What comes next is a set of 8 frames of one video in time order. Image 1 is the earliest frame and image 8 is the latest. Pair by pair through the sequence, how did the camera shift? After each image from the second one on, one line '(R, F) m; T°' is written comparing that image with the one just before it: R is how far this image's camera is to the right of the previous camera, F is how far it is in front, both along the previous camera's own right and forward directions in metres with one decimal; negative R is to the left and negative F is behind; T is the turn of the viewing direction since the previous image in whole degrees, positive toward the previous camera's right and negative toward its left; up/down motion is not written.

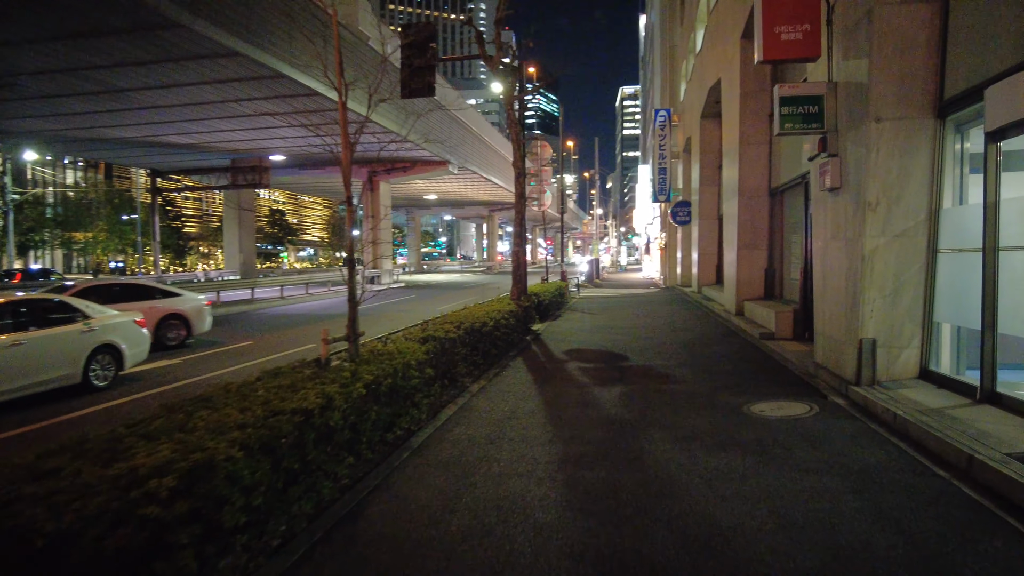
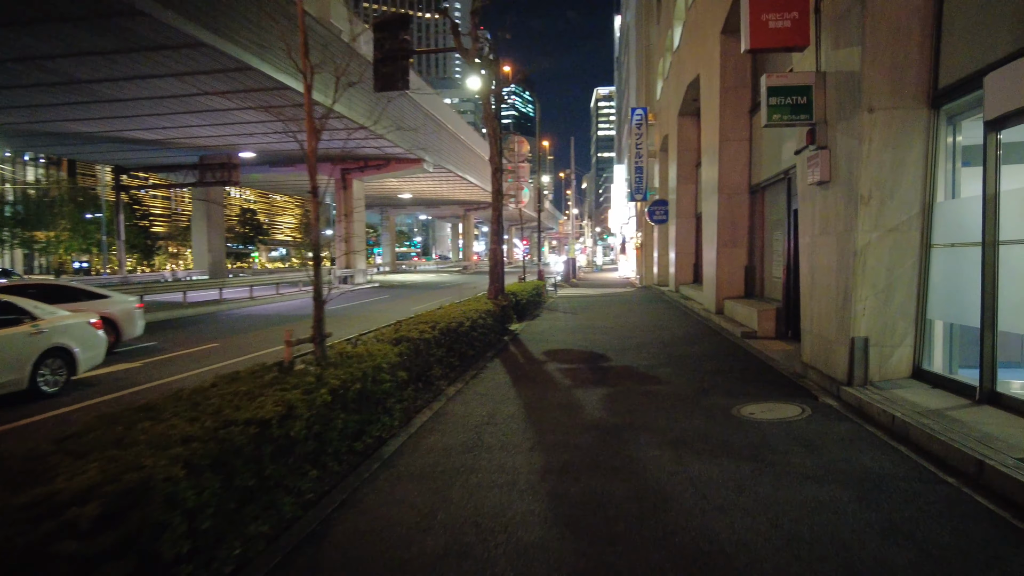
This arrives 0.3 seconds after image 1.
(0.0, +0.3) m; +2°
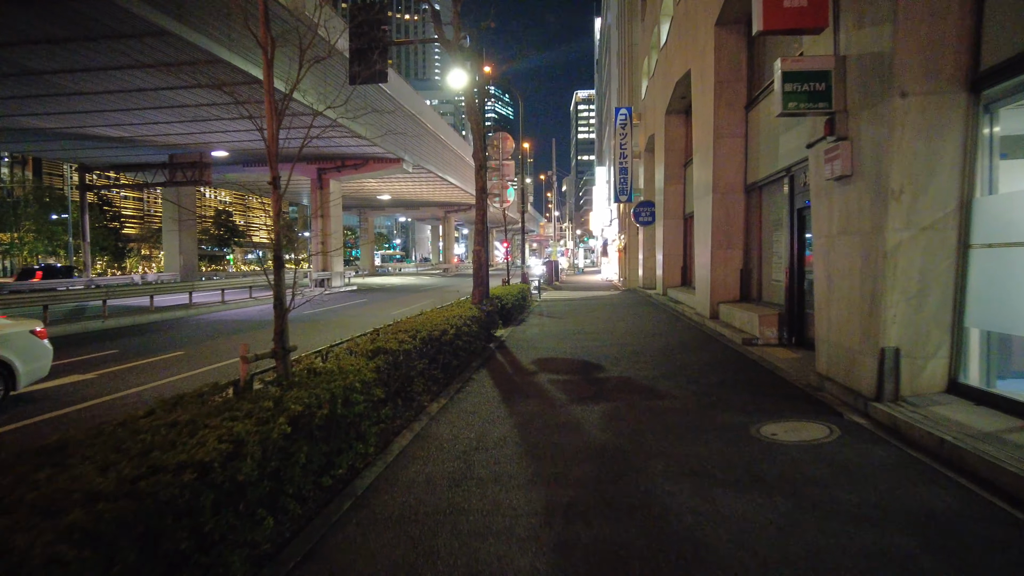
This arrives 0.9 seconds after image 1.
(-0.1, +0.7) m; +2°
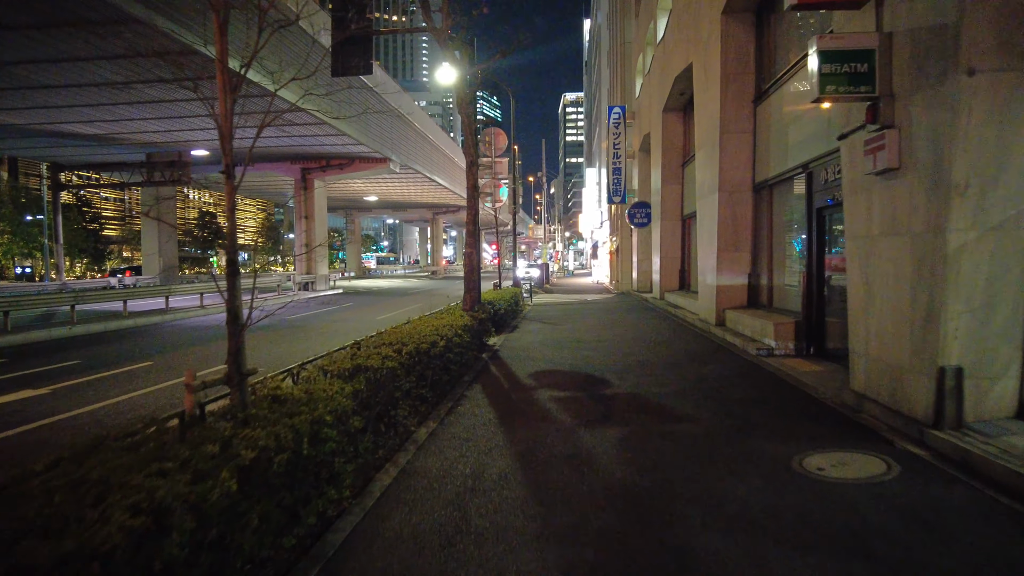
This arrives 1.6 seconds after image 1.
(-0.1, +0.8) m; +1°
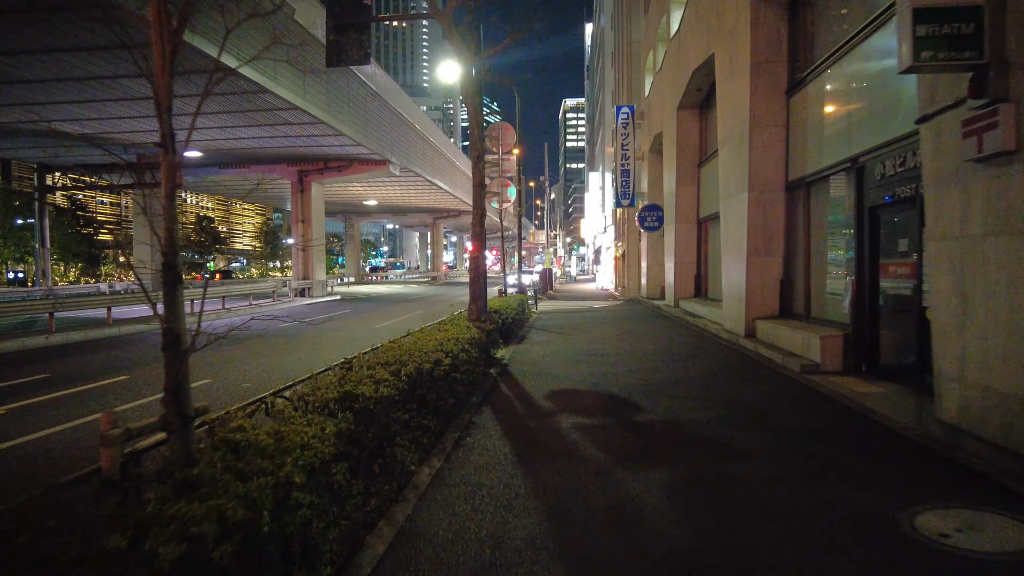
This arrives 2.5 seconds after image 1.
(-0.2, +1.0) m; 0°
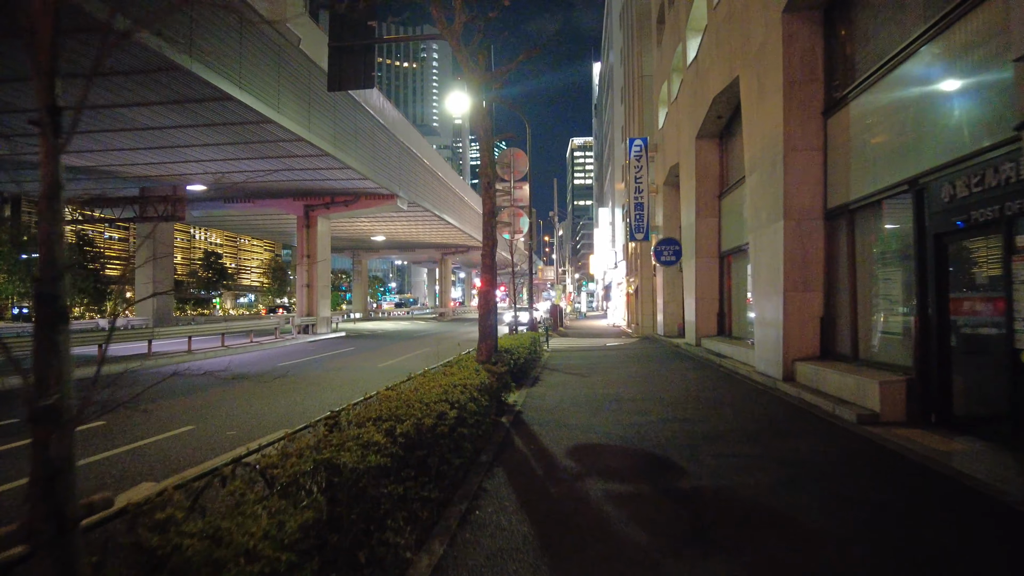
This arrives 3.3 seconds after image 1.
(-0.1, +0.9) m; -1°
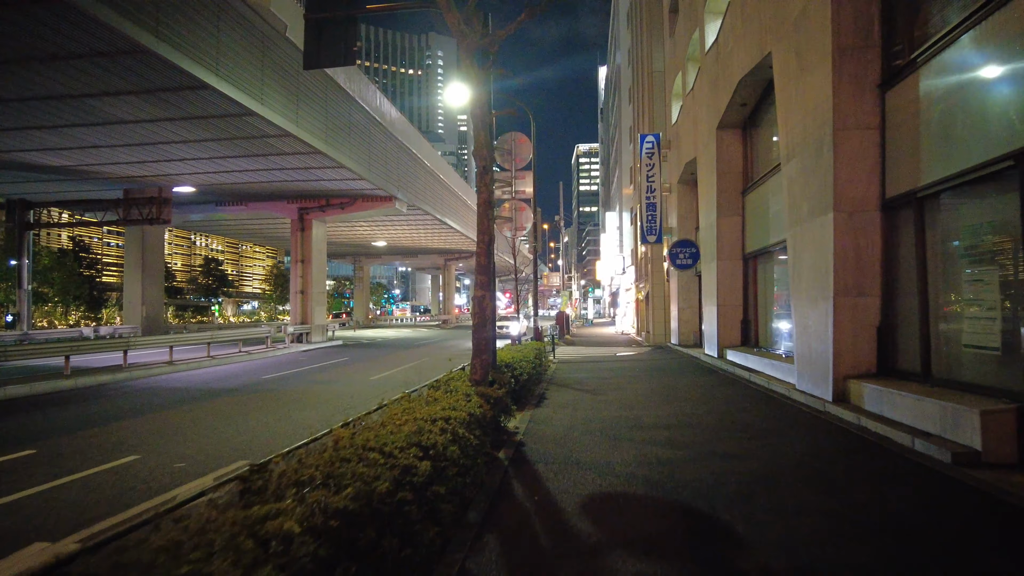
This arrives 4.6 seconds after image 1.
(+0.1, +1.5) m; 0°
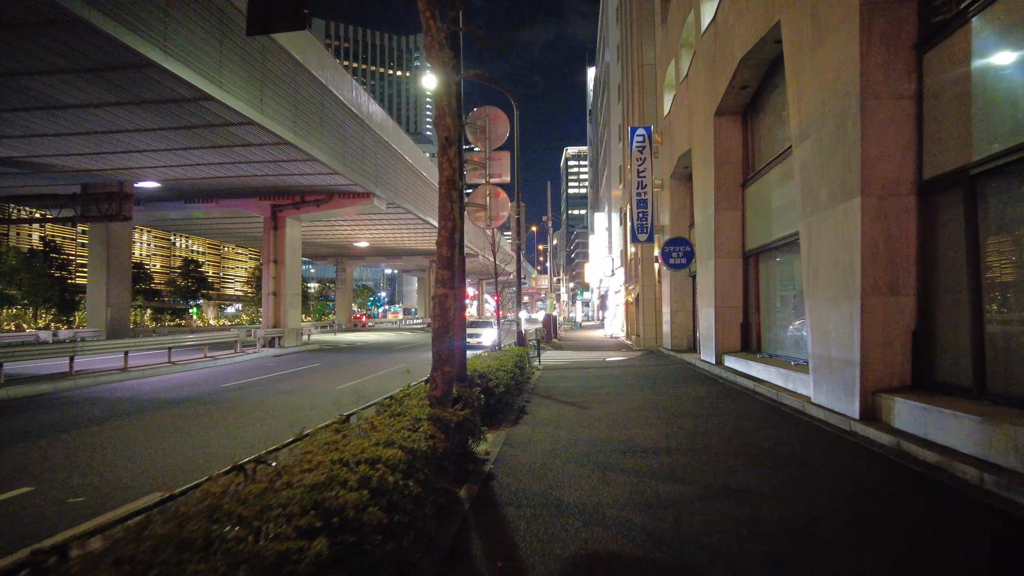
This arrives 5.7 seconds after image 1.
(+0.2, +1.3) m; +1°
